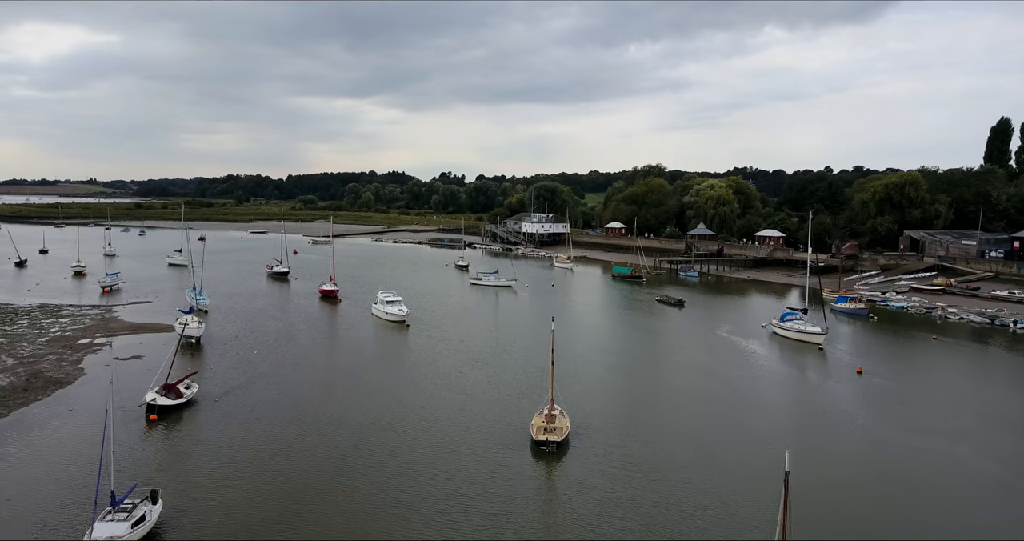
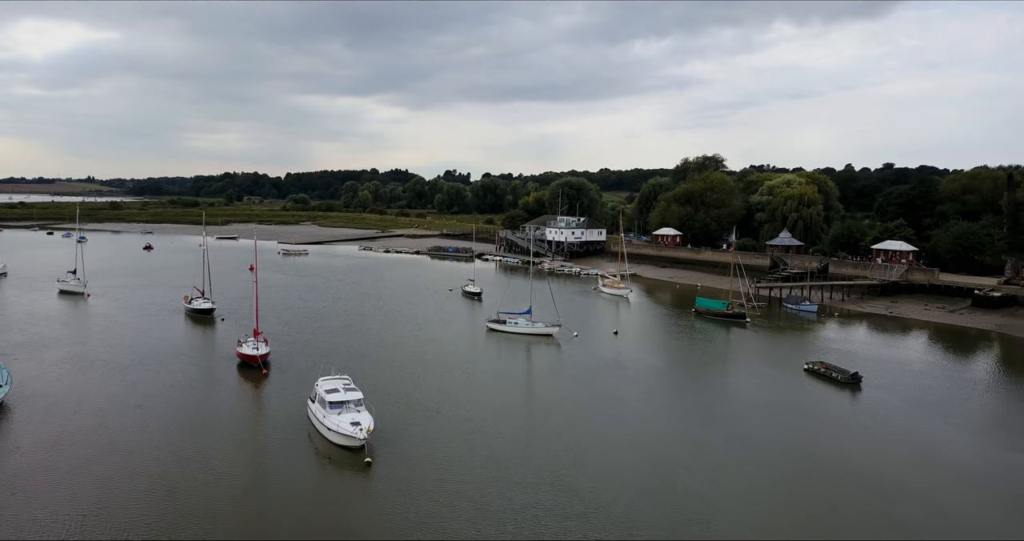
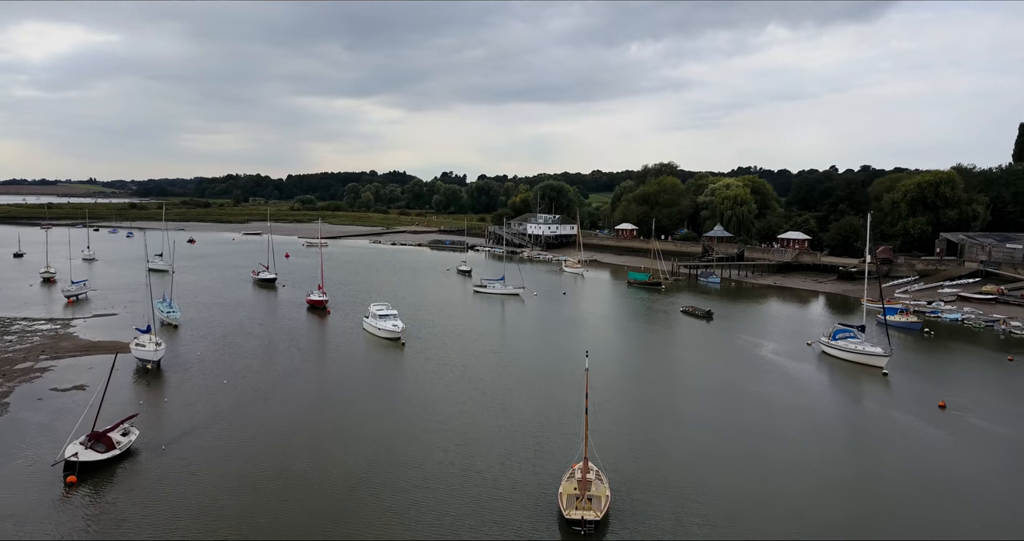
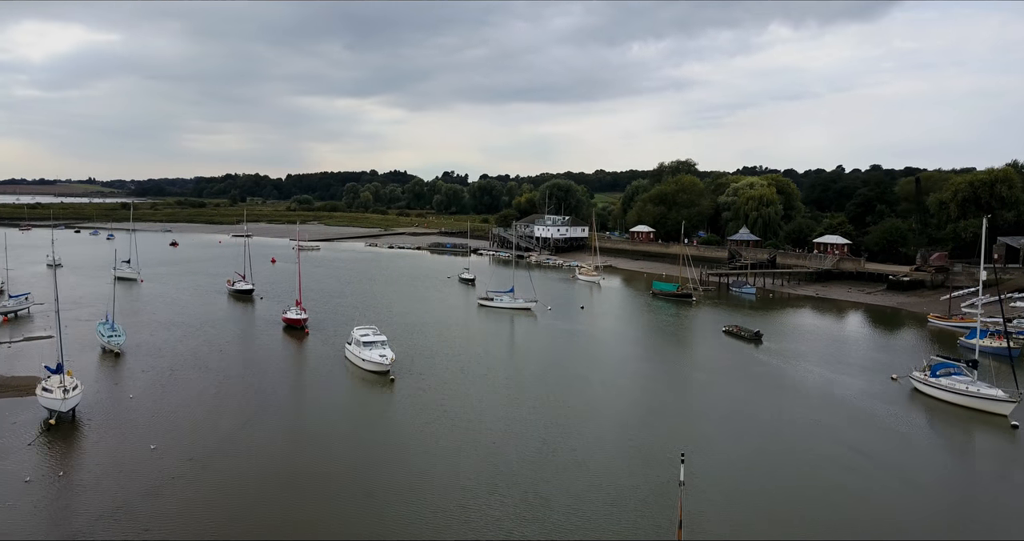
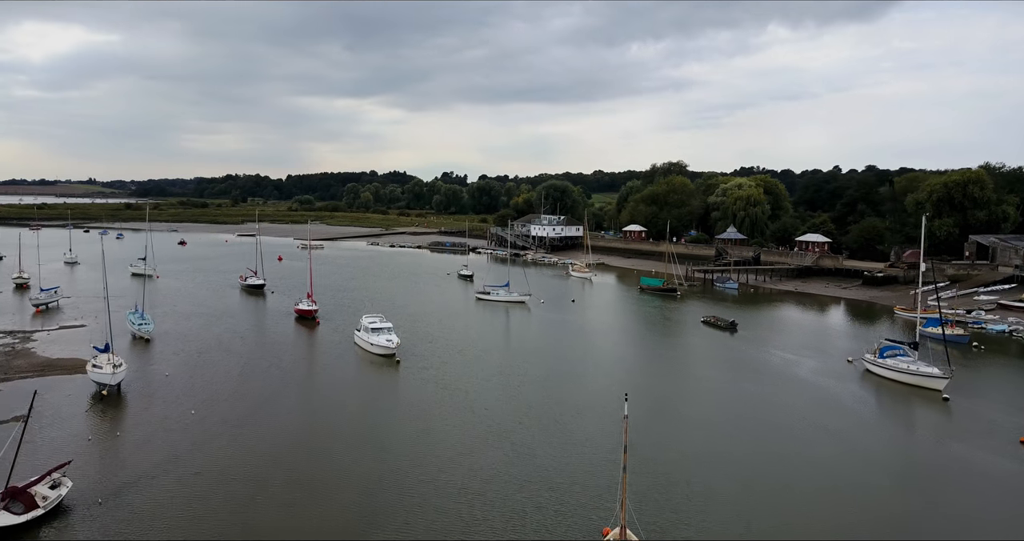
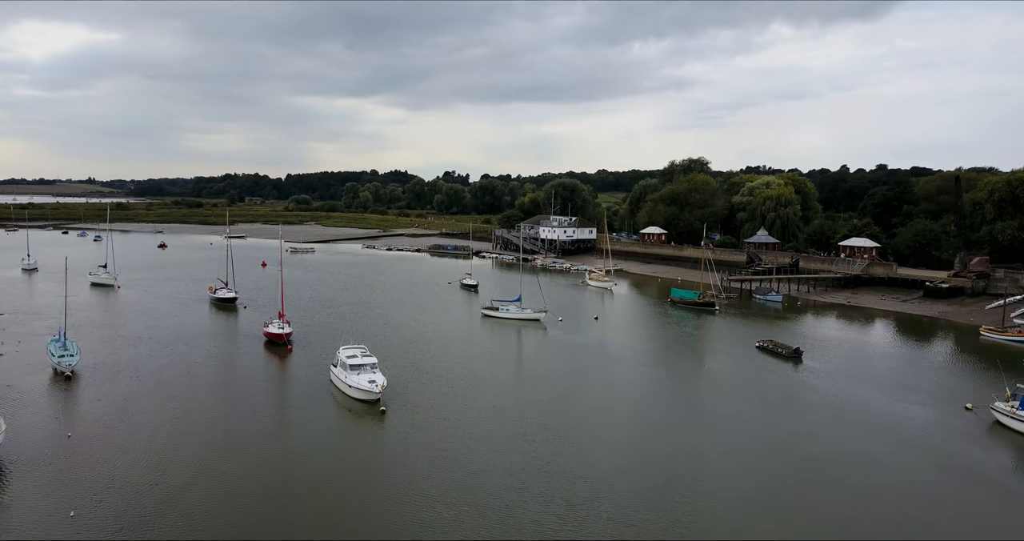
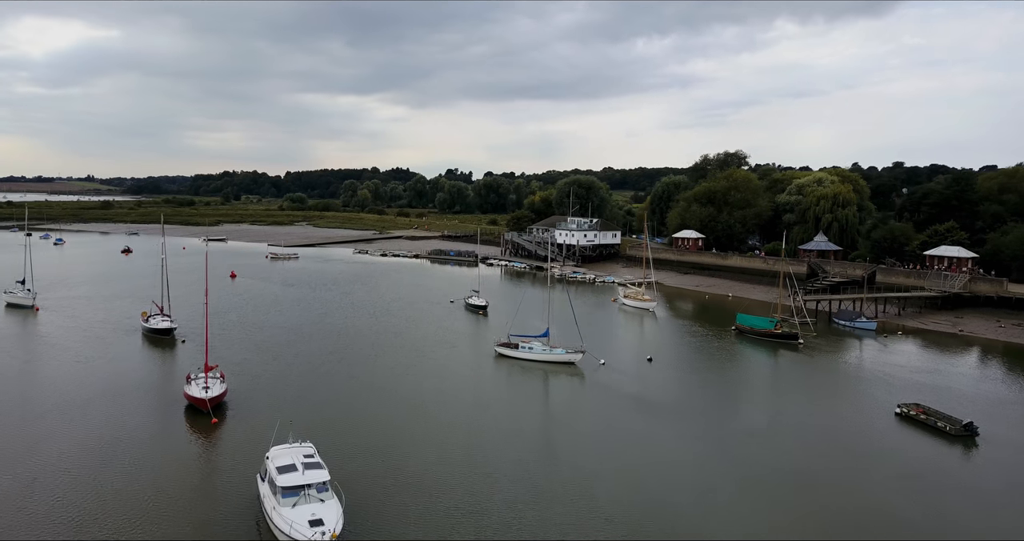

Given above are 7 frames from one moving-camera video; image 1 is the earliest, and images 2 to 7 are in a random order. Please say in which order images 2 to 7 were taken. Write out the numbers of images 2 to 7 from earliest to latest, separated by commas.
3, 5, 4, 6, 2, 7
